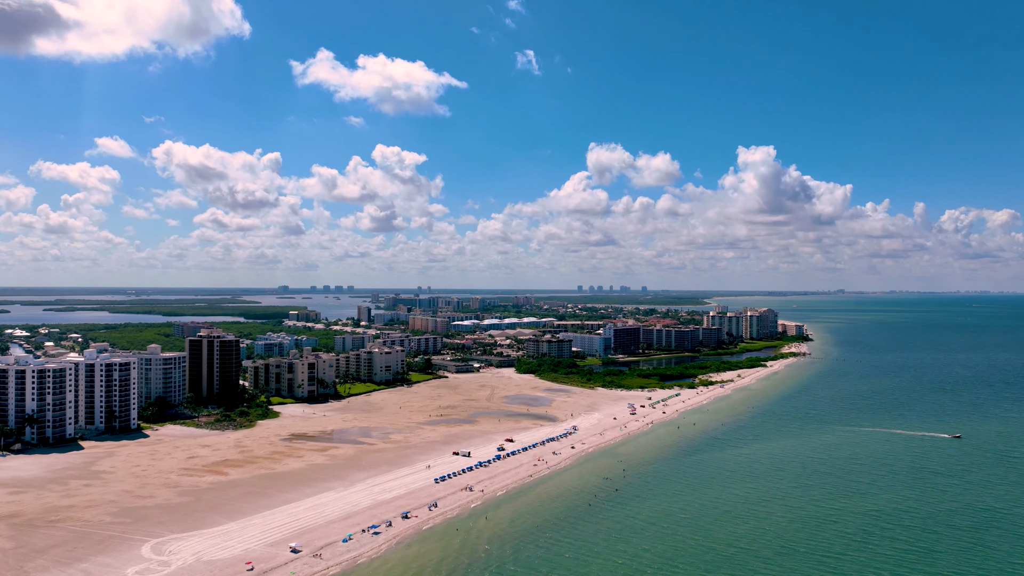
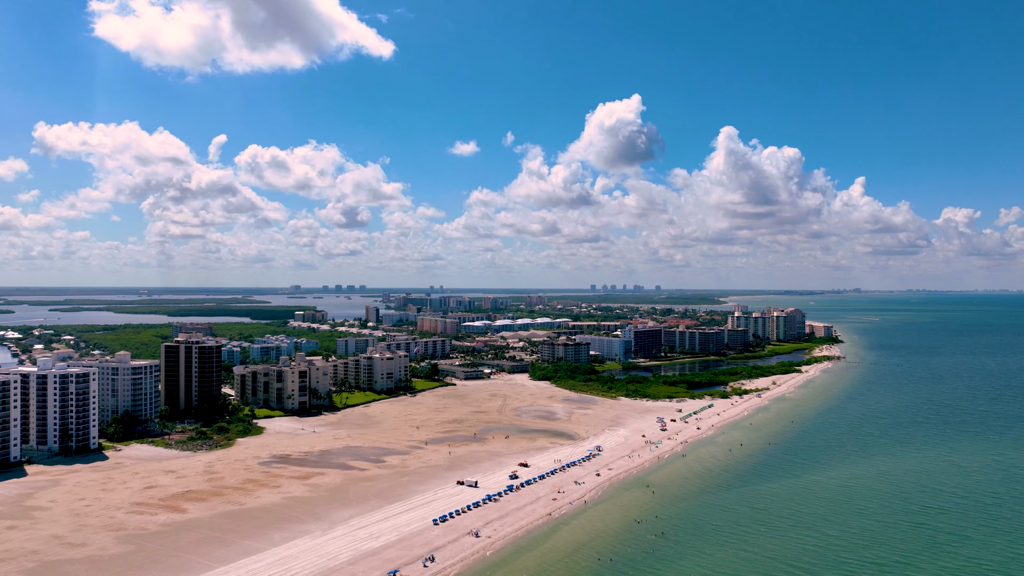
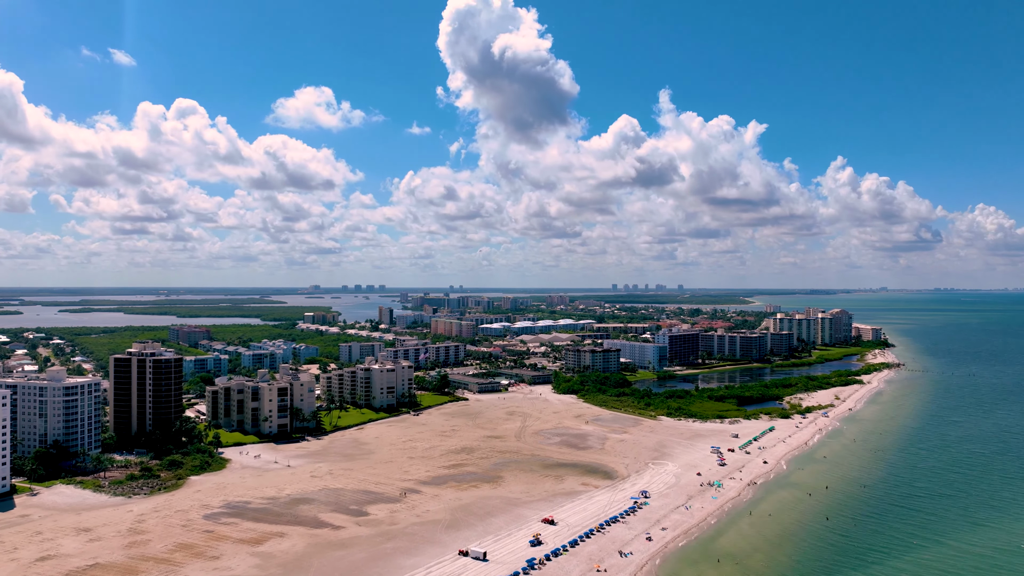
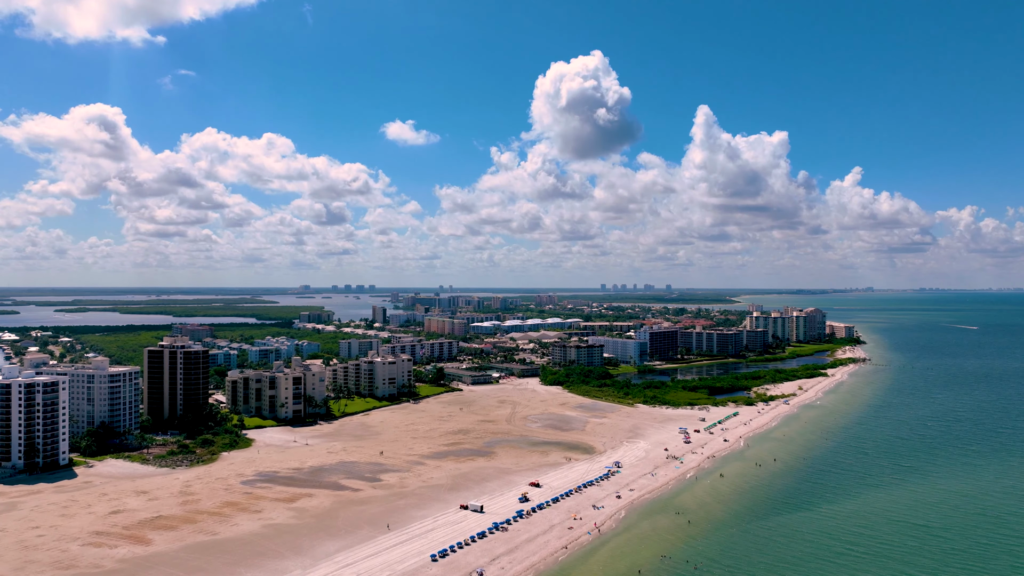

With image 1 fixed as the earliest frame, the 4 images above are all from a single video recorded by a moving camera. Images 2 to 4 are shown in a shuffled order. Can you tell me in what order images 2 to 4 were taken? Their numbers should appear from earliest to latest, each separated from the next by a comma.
2, 4, 3
